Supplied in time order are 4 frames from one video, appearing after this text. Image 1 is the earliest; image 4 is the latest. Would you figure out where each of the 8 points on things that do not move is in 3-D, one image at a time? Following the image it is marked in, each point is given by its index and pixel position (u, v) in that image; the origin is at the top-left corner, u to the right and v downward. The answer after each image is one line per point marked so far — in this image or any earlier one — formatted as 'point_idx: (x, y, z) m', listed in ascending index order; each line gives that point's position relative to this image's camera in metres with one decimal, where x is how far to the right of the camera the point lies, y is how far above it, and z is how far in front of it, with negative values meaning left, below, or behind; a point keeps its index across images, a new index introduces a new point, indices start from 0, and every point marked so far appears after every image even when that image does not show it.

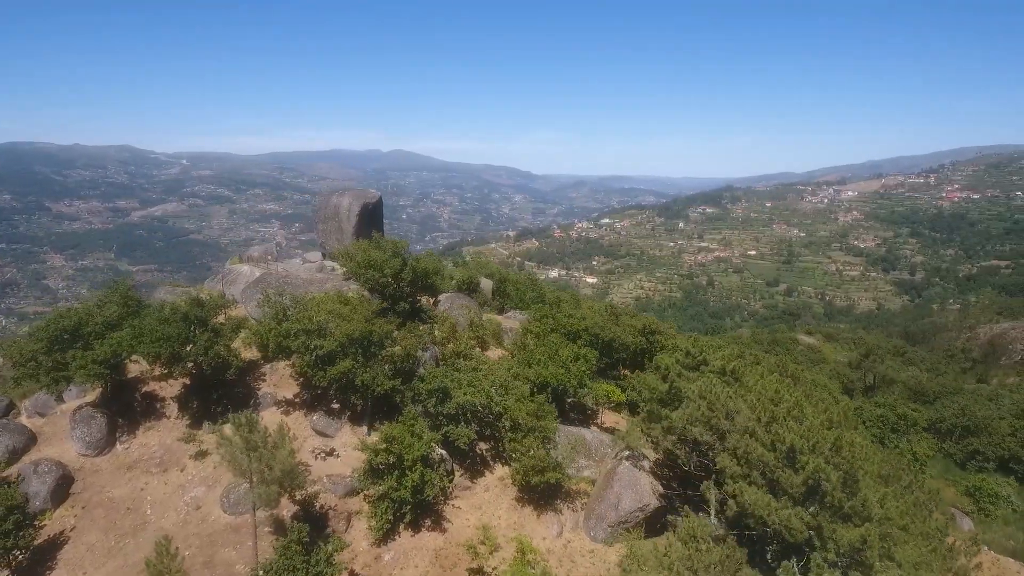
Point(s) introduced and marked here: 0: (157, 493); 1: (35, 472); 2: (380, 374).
0: (-11.3, -6.5, +19.4) m
1: (-15.0, -5.8, +19.2) m
2: (-4.3, -2.8, +20.0) m
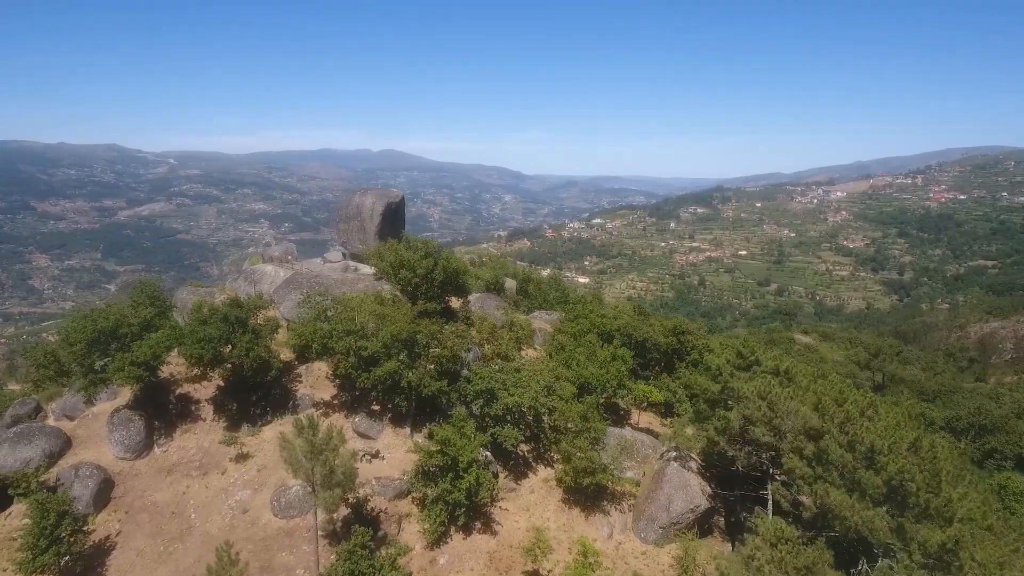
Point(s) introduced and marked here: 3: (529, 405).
0: (-9.7, -6.5, +19.1) m
1: (-13.5, -5.9, +18.8) m
2: (-2.8, -2.8, +19.8) m
3: (+0.6, -3.8, +19.9) m
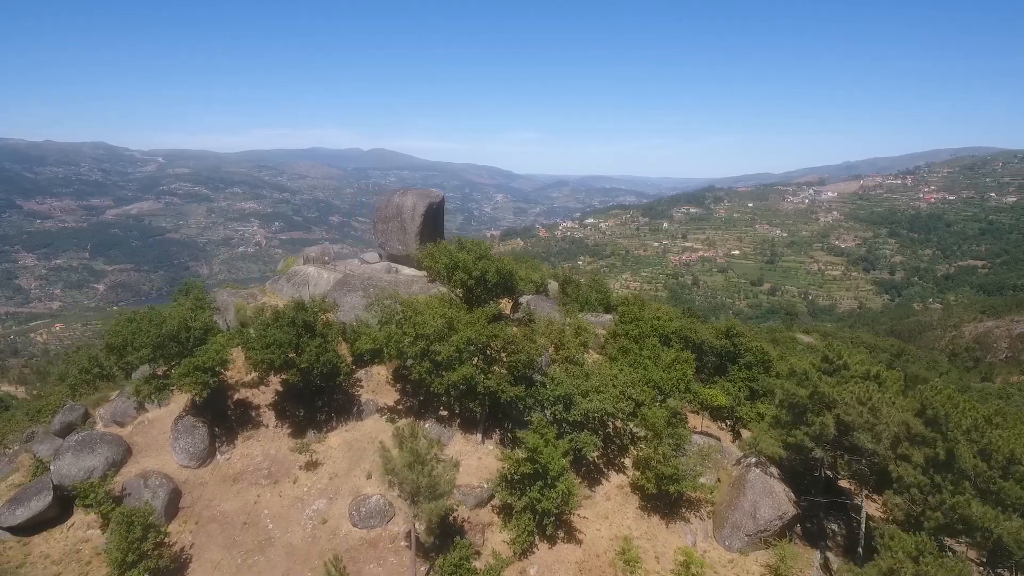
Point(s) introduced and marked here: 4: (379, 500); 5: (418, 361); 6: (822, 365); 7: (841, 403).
0: (-7.2, -6.6, +18.6) m
1: (-11.0, -5.9, +18.2) m
2: (-0.3, -2.9, +19.4) m
3: (+3.1, -3.9, +19.5) m
4: (-3.9, -6.2, +17.9) m
5: (-3.1, -2.4, +19.9) m
6: (+9.7, -2.4, +19.2) m
7: (+9.1, -3.2, +16.8) m
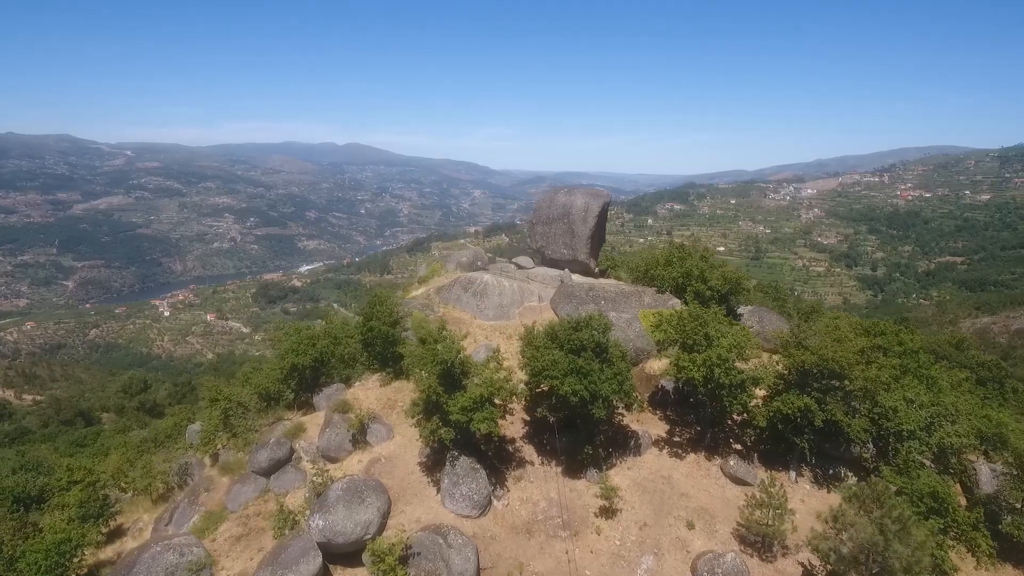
0: (+2.1, -7.1, +15.7) m
1: (-1.6, -6.4, +15.2) m
2: (+9.0, -3.4, +16.7) m
3: (+12.4, -4.4, +17.0) m
4: (+5.5, -6.7, +15.1) m
5: (+6.2, -2.9, +17.1) m
6: (+19.0, -2.9, +16.9) m
7: (+18.5, -3.7, +14.5) m
